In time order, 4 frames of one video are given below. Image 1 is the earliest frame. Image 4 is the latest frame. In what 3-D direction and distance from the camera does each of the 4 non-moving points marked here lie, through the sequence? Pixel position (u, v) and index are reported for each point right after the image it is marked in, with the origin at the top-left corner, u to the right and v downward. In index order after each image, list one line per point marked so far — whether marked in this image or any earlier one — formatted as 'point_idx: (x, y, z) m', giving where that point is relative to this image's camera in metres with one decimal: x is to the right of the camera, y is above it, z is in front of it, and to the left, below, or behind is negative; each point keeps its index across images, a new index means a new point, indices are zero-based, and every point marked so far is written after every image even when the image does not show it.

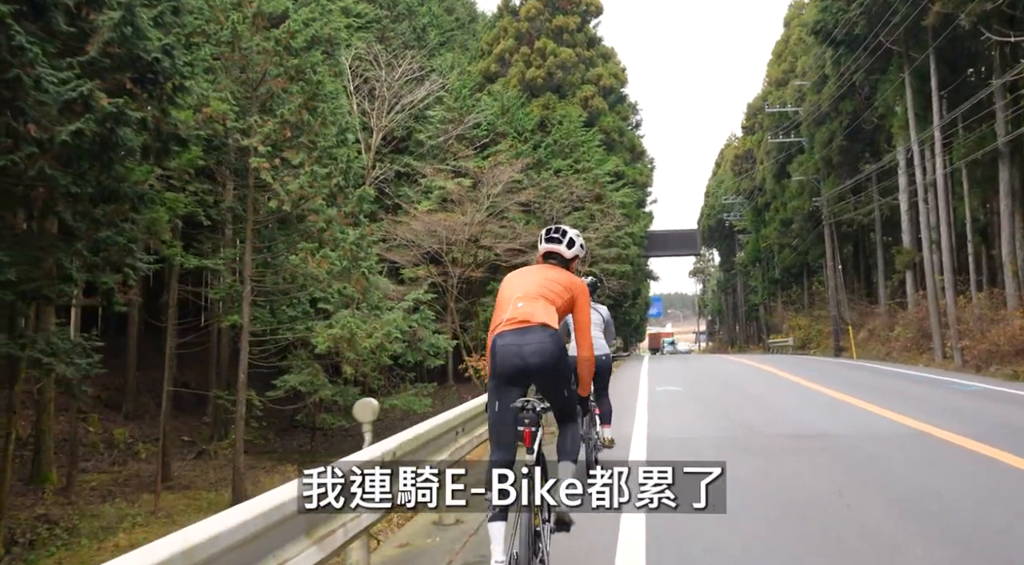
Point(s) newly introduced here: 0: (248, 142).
0: (-5.7, +3.0, +14.1) m
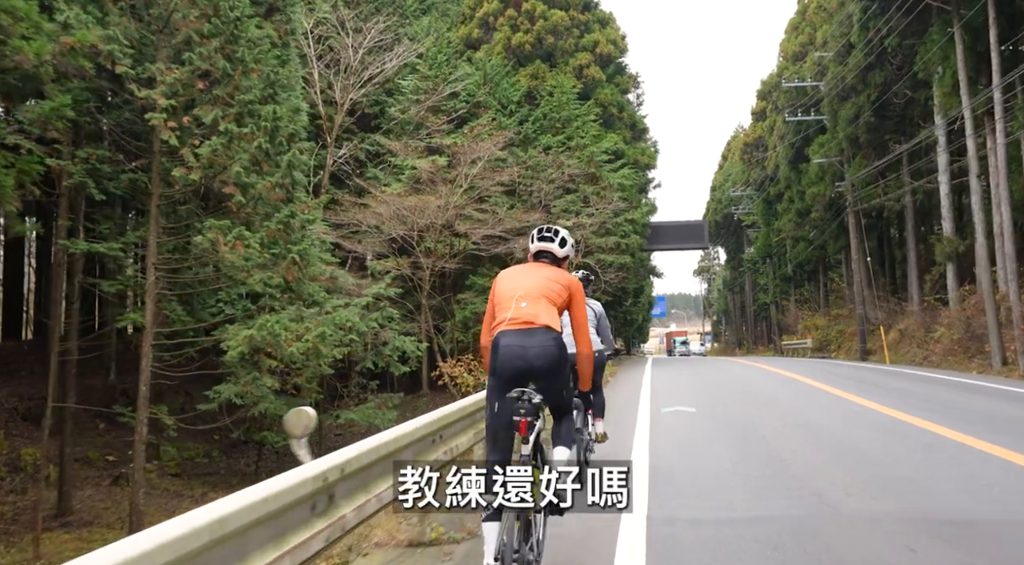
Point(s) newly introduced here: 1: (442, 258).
0: (-6.2, +3.2, +11.2) m
1: (-2.0, +0.7, +18.5) m
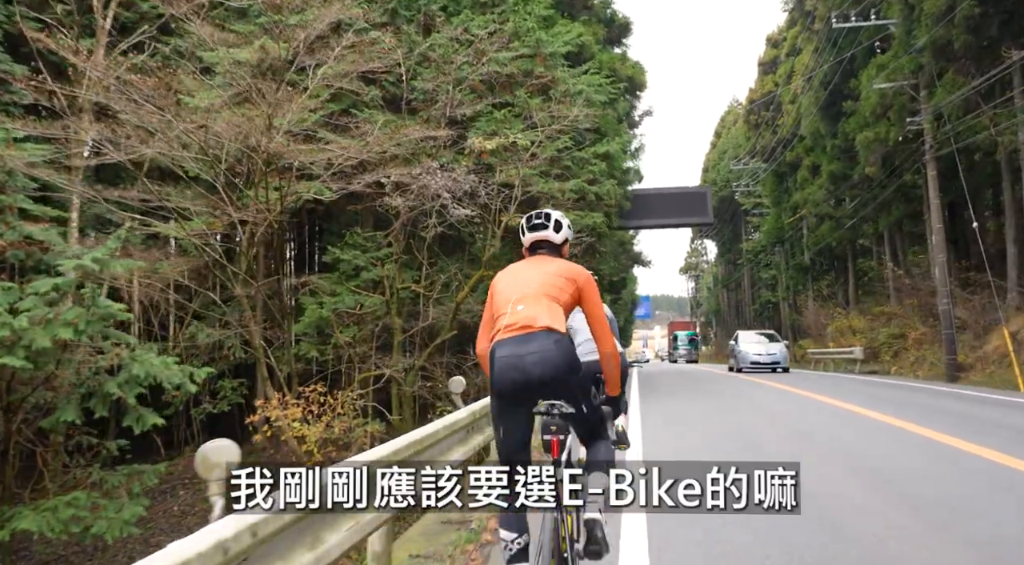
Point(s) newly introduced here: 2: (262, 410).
0: (-8.0, +3.6, +2.8) m
1: (-3.9, +1.1, +10.2) m
2: (-4.0, -2.0, +10.7) m
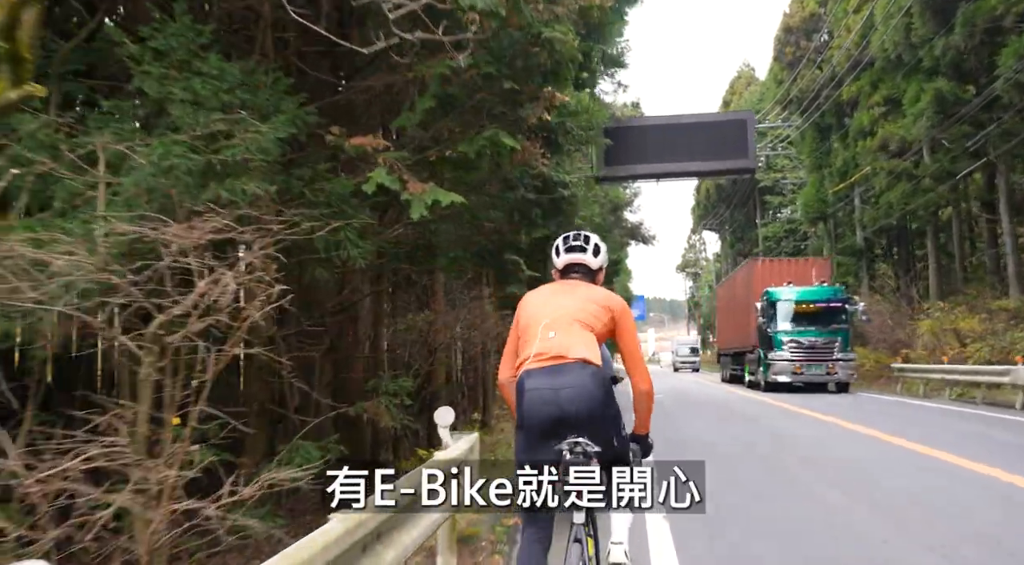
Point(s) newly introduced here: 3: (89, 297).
0: (-9.3, +4.2, -5.7) m
1: (-5.3, +1.7, +1.7) m
2: (-5.3, -1.5, +2.2) m
3: (-2.0, -0.1, +3.1) m
